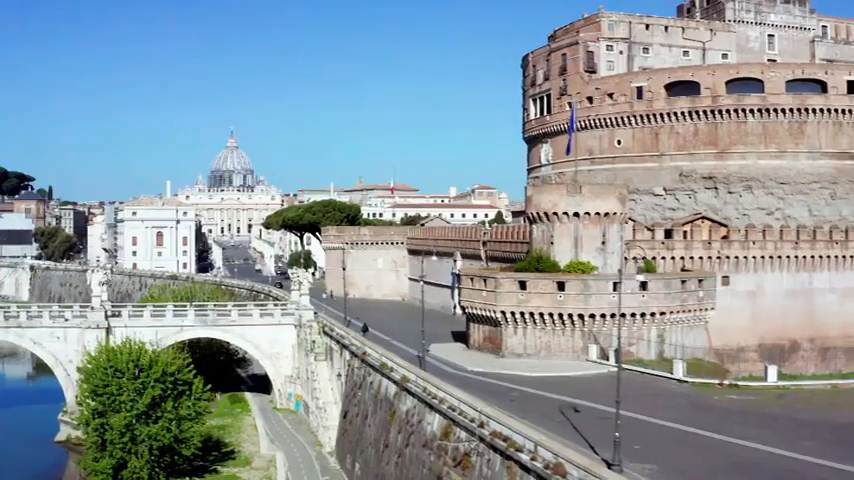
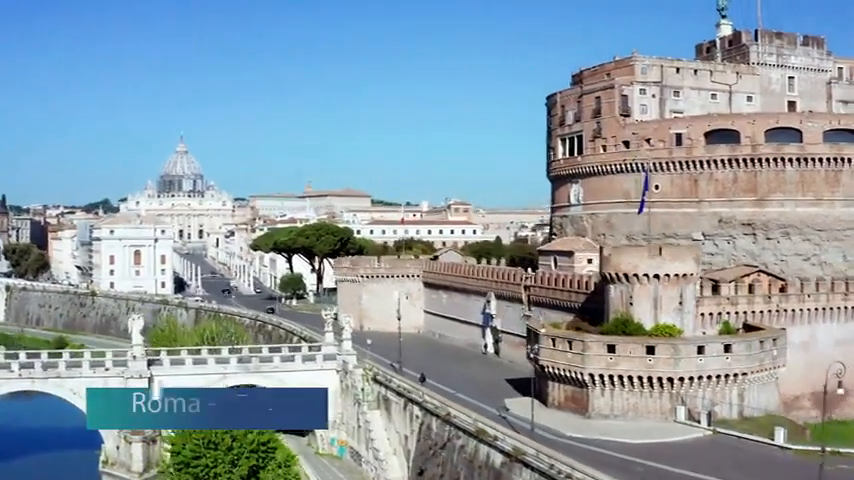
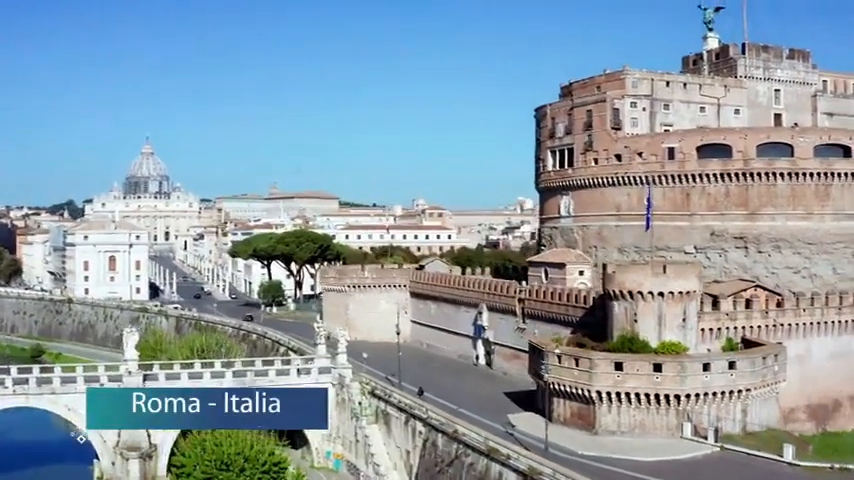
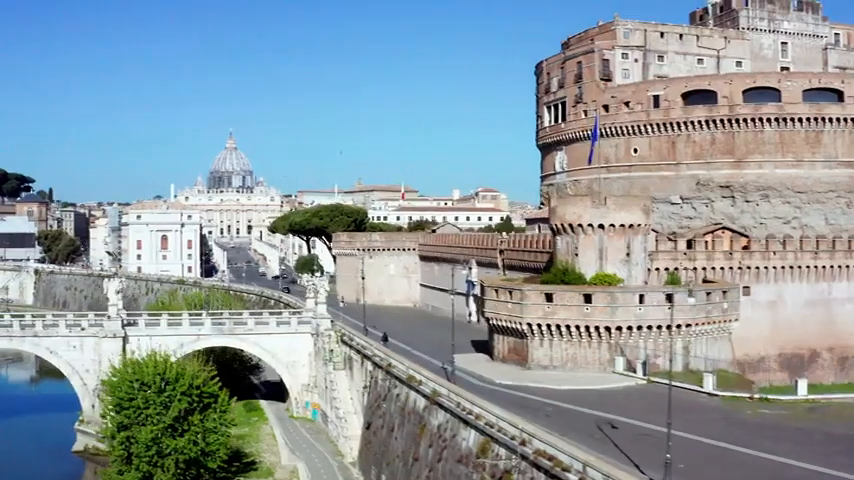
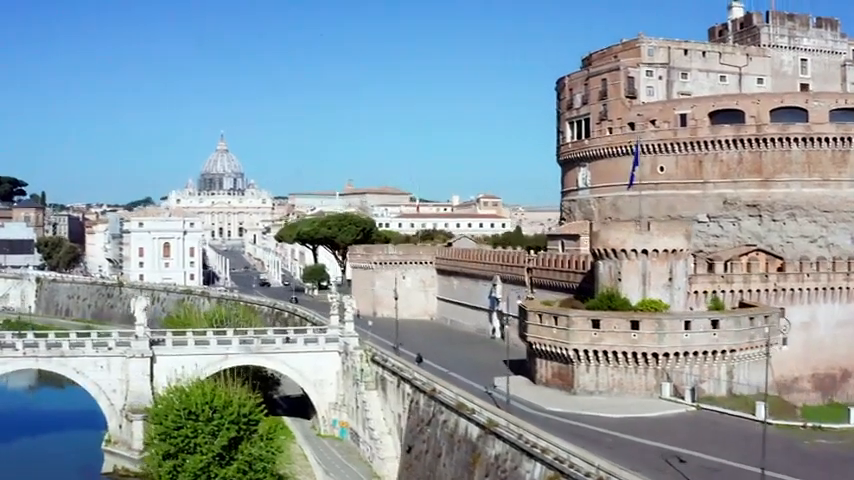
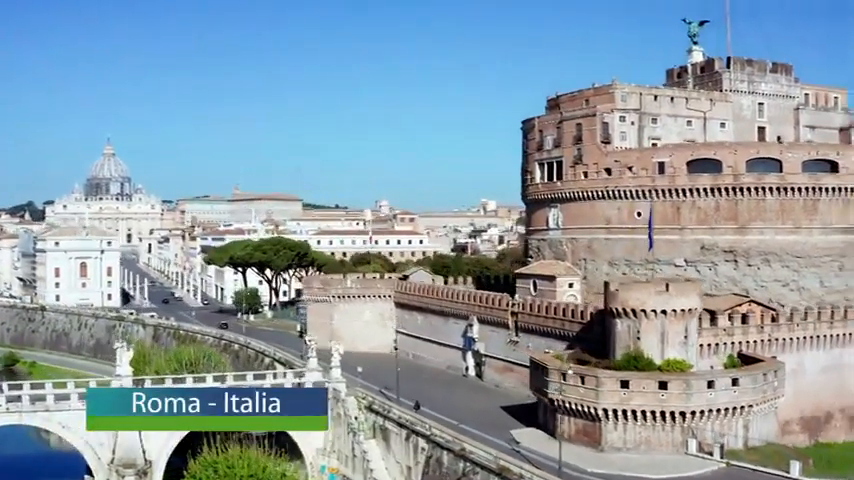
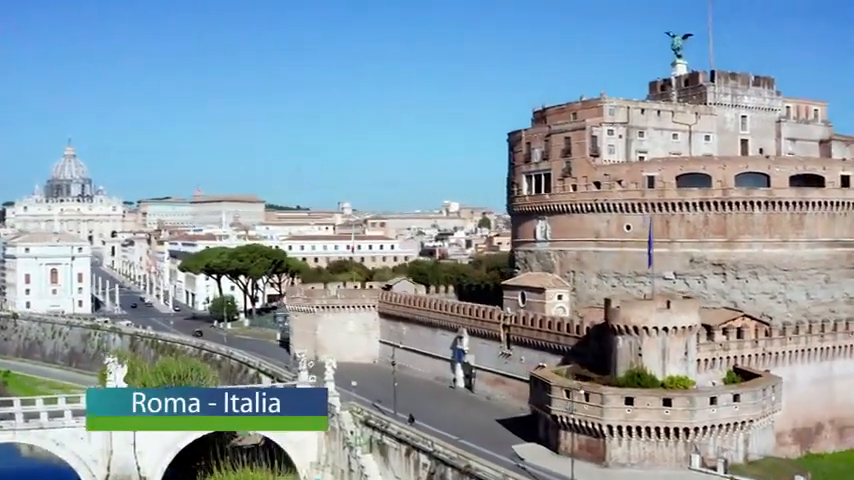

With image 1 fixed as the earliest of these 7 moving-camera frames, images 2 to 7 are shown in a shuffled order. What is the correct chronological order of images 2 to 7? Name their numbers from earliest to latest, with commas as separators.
4, 5, 2, 3, 6, 7
